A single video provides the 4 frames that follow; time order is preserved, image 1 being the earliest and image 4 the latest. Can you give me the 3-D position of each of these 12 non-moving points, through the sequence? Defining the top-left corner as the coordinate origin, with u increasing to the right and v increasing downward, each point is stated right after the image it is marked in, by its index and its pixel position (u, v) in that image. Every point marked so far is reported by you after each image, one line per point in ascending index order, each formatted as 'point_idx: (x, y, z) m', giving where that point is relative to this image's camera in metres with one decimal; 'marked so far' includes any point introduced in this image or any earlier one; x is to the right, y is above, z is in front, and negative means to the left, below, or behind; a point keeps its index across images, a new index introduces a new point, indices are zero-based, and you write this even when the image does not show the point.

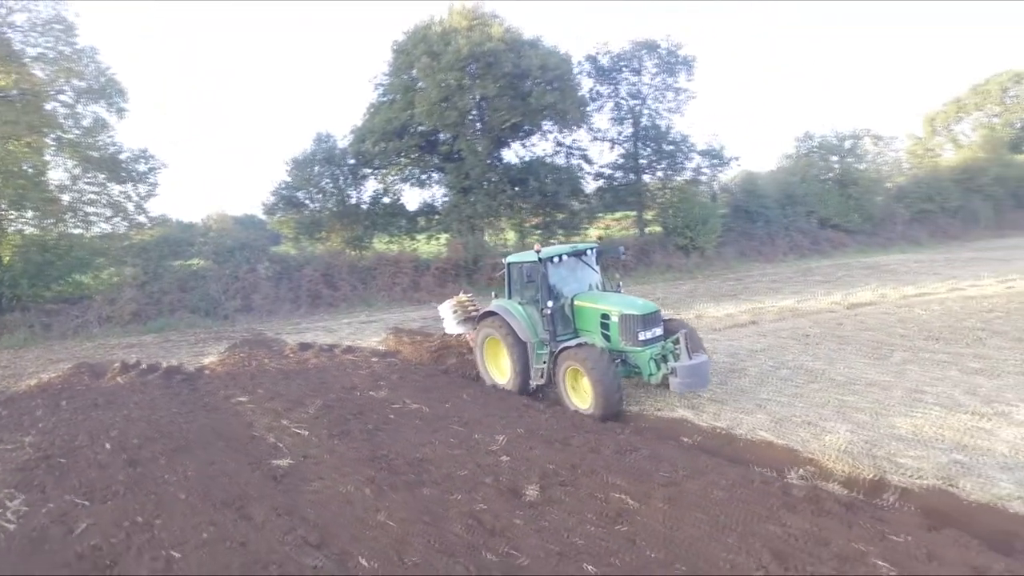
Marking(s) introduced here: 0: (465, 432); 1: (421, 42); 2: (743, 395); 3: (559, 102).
0: (-0.4, -1.1, +6.0) m
1: (-2.1, +5.7, +19.0) m
2: (+1.9, -0.9, +6.8) m
3: (+1.0, +4.3, +19.0) m
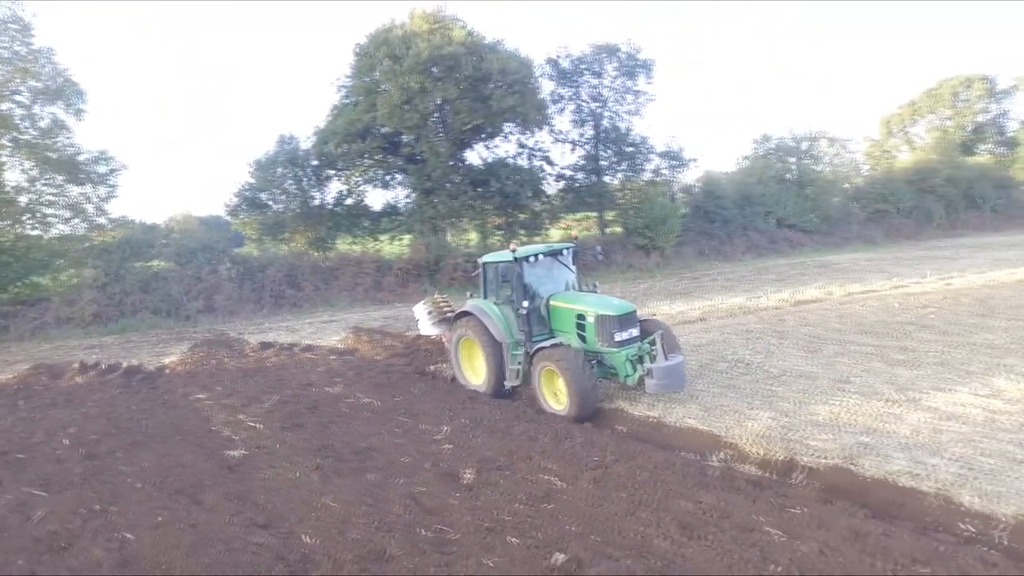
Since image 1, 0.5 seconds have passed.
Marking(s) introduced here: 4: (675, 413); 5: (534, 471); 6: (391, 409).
0: (-0.8, -1.0, +6.3) m
1: (-3.1, +5.7, +19.2) m
2: (+1.5, -0.9, +7.2) m
3: (+0.1, +4.3, +19.4) m
4: (+1.2, -1.0, +6.3) m
5: (+0.1, -1.1, +4.8) m
6: (-1.0, -1.0, +6.8) m
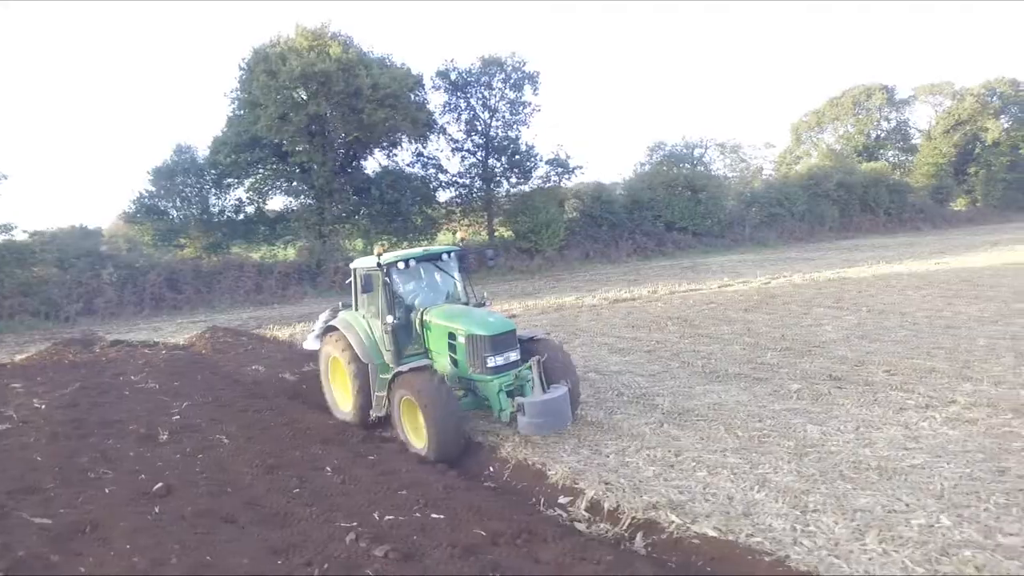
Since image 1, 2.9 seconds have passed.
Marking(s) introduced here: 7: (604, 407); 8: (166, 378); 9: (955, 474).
0: (-3.2, -1.1, +7.6) m
1: (-6.1, +5.6, +20.3) m
2: (-1.0, -0.9, +8.6) m
3: (-3.0, +4.3, +20.6) m
4: (-1.2, -1.0, +7.6) m
5: (-2.2, -1.1, +6.1) m
6: (-3.5, -1.0, +8.1) m
7: (+0.7, -1.0, +6.7) m
8: (-3.8, -1.0, +9.0) m
9: (+2.6, -1.1, +4.7) m
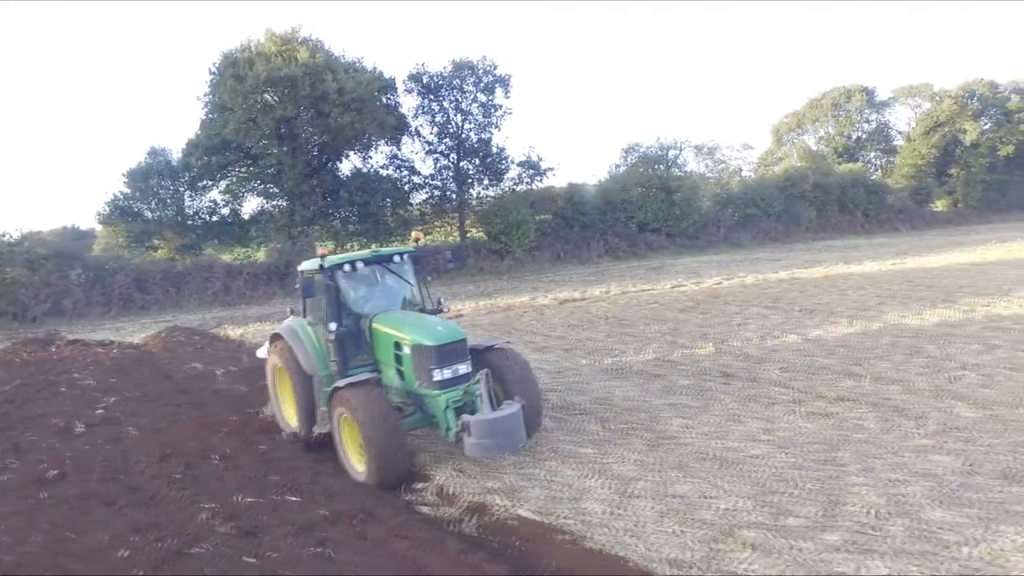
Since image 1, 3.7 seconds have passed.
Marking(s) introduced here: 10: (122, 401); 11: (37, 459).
0: (-4.1, -1.1, +8.0) m
1: (-7.0, +5.6, +20.7) m
2: (-1.8, -0.9, +9.0) m
3: (-3.8, +4.3, +21.0) m
4: (-2.0, -1.0, +8.0) m
5: (-3.1, -1.1, +6.5) m
6: (-4.3, -1.1, +8.5) m
7: (-0.1, -1.0, +7.1) m
8: (-4.7, -1.0, +9.4) m
9: (+1.7, -1.1, +5.1) m
10: (-3.7, -1.1, +7.7) m
11: (-3.3, -1.2, +5.8) m
